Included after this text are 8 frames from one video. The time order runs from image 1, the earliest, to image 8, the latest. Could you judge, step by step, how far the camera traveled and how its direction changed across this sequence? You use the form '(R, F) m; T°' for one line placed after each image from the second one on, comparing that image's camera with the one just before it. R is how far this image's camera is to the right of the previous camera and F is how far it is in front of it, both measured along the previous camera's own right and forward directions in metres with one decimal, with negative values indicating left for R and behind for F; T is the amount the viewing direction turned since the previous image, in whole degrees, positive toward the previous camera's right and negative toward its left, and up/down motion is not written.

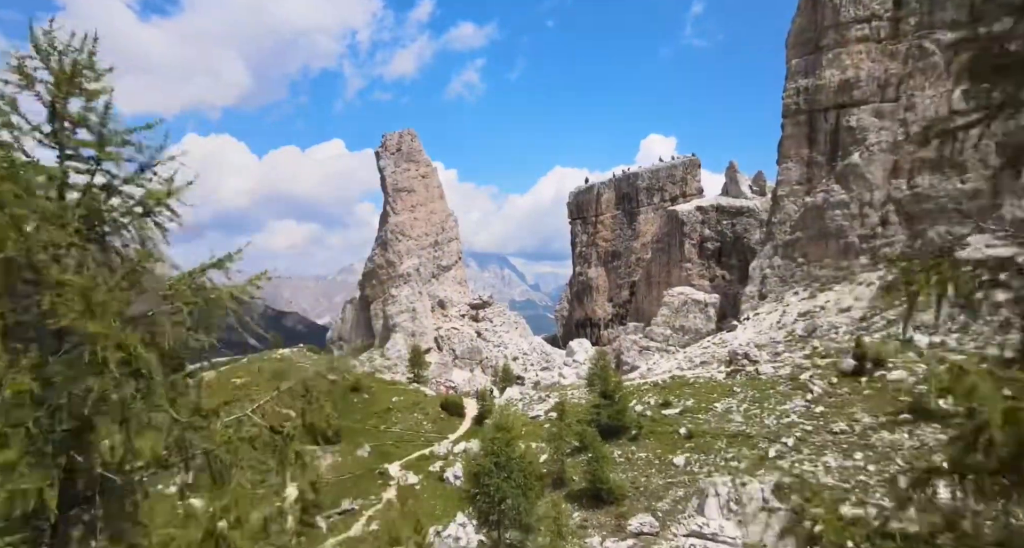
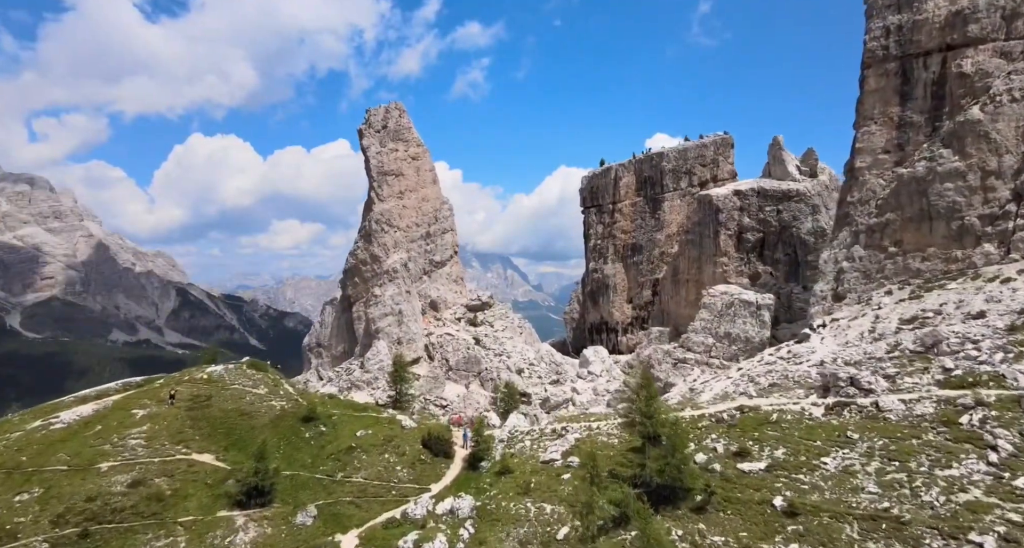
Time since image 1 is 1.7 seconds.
(-0.1, +11.6) m; 0°
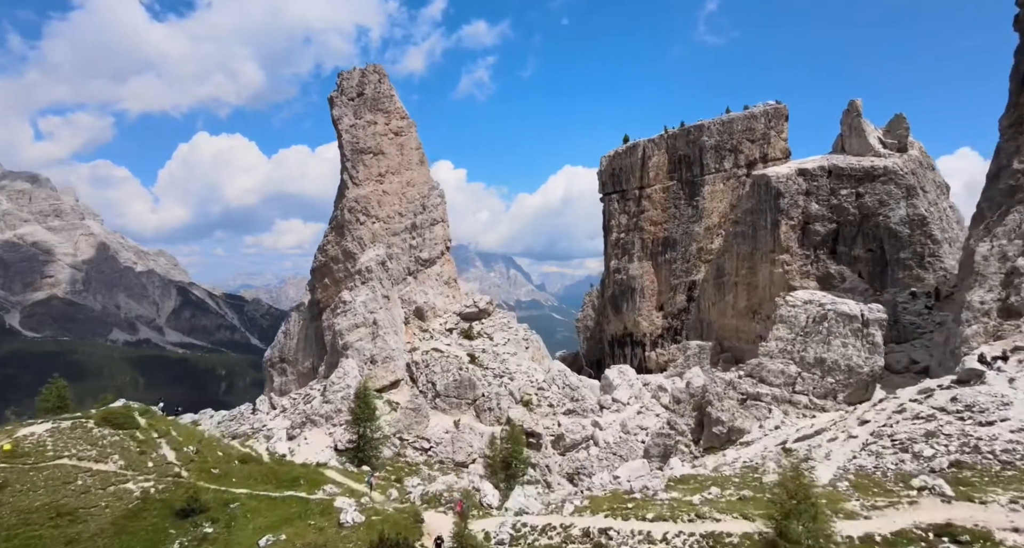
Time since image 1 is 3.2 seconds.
(-0.1, +13.9) m; 0°
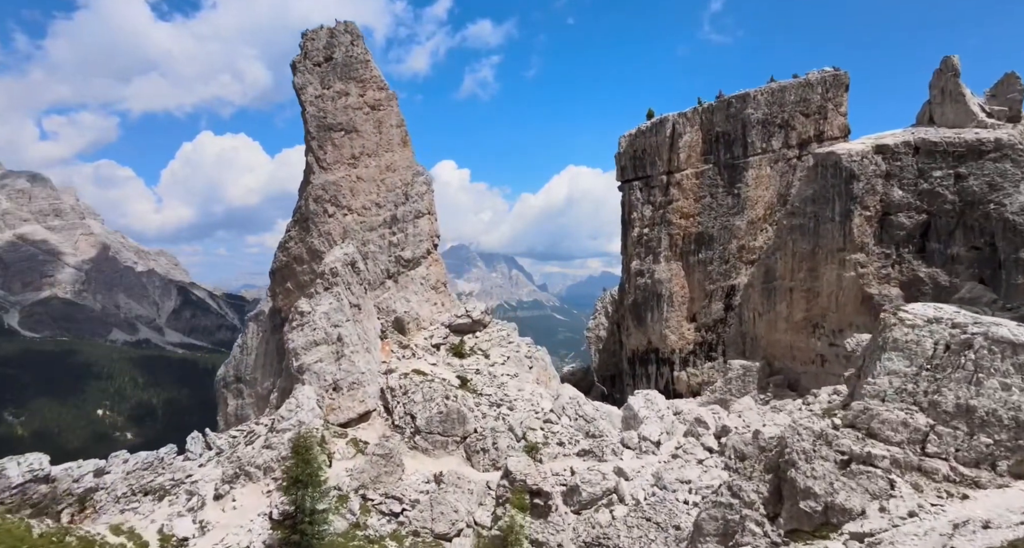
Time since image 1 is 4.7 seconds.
(+0.1, +10.9) m; 0°
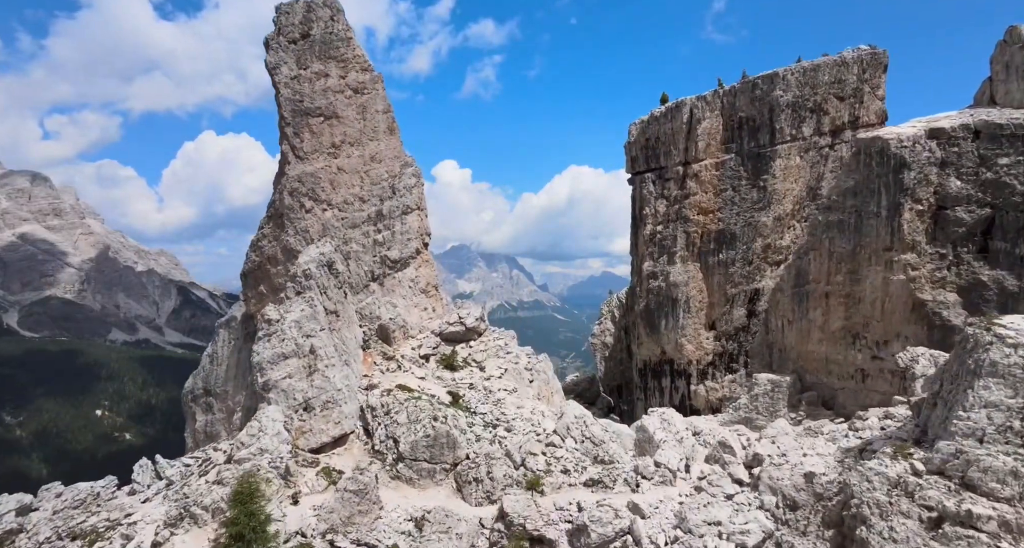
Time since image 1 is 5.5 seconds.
(+0.2, +5.4) m; 0°
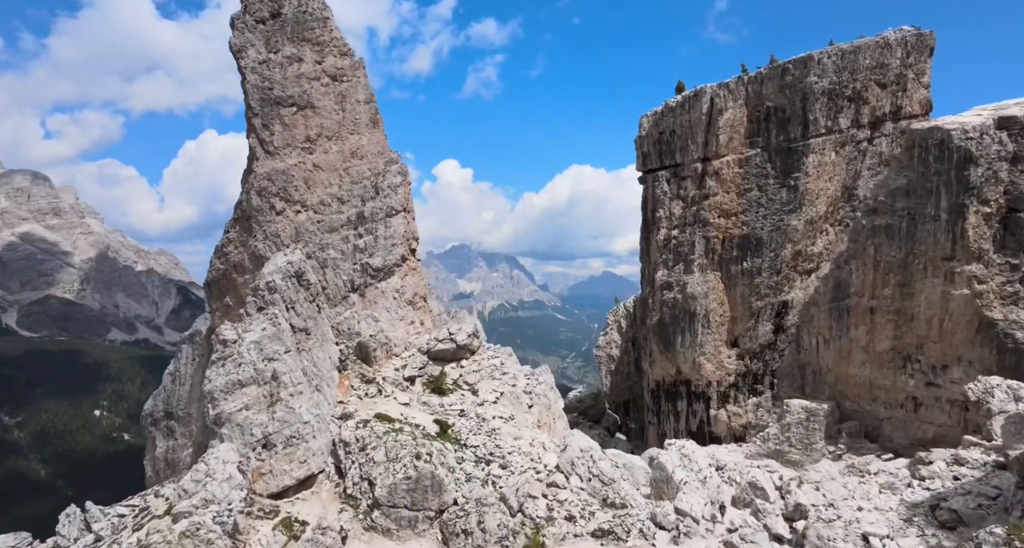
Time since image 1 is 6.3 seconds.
(+0.2, +5.3) m; 0°
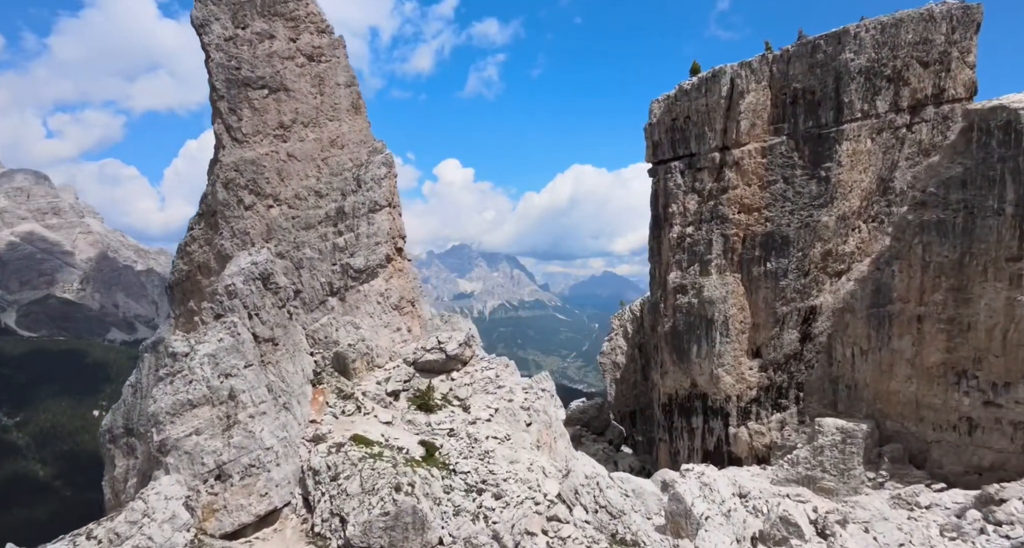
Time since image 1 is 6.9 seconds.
(+0.3, +4.3) m; 0°
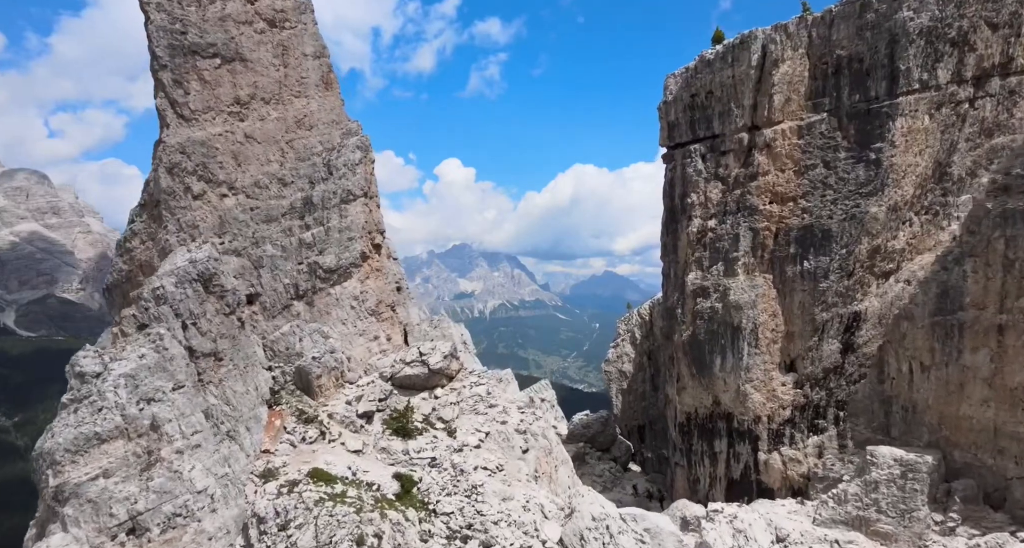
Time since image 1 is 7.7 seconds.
(+0.4, +5.3) m; 0°
